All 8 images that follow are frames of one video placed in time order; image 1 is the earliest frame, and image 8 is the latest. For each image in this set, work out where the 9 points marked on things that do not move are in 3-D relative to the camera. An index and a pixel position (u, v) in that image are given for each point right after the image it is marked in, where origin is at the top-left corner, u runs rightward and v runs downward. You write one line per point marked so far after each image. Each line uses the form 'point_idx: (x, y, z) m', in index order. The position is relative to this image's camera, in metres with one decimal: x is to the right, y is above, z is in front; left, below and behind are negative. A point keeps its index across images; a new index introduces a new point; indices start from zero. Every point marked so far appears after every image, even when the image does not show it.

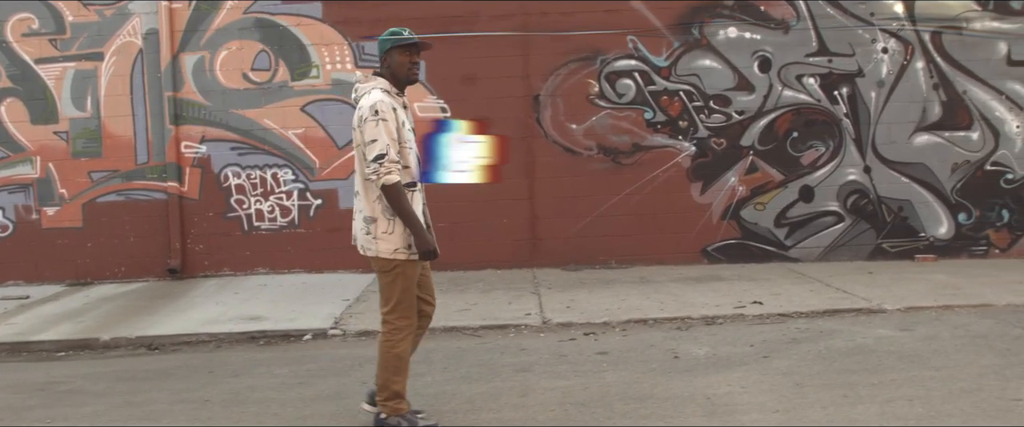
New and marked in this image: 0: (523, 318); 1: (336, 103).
0: (+0.1, -0.6, +6.3) m
1: (-1.3, +0.8, +8.0) m
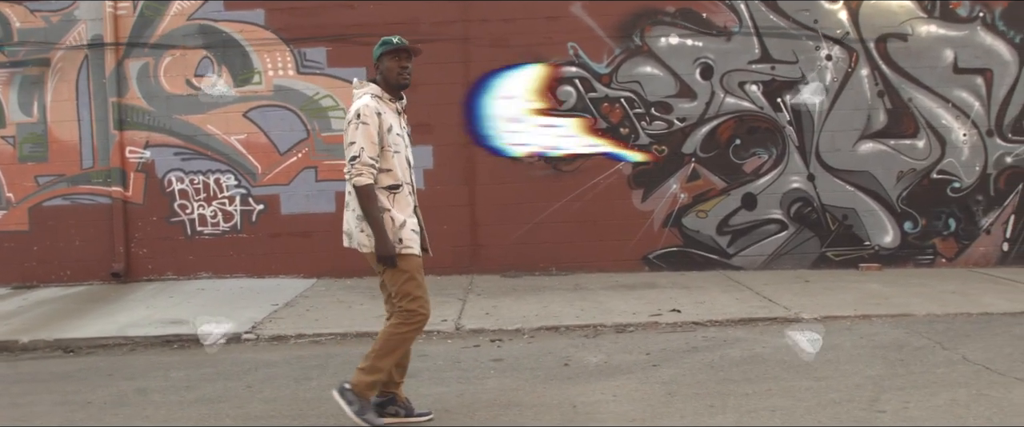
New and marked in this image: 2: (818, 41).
0: (-0.4, -0.6, +6.3) m
1: (-1.7, +0.8, +8.0) m
2: (+2.3, +1.3, +8.1) m
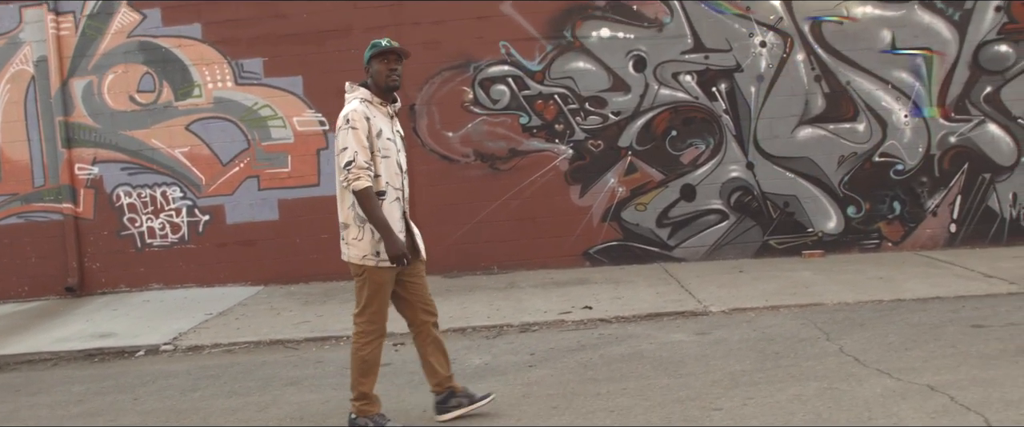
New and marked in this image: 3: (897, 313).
0: (-0.9, -0.7, +6.4) m
1: (-2.2, +0.7, +8.2) m
2: (+1.8, +1.4, +8.0) m
3: (+2.0, -0.5, +5.8) m
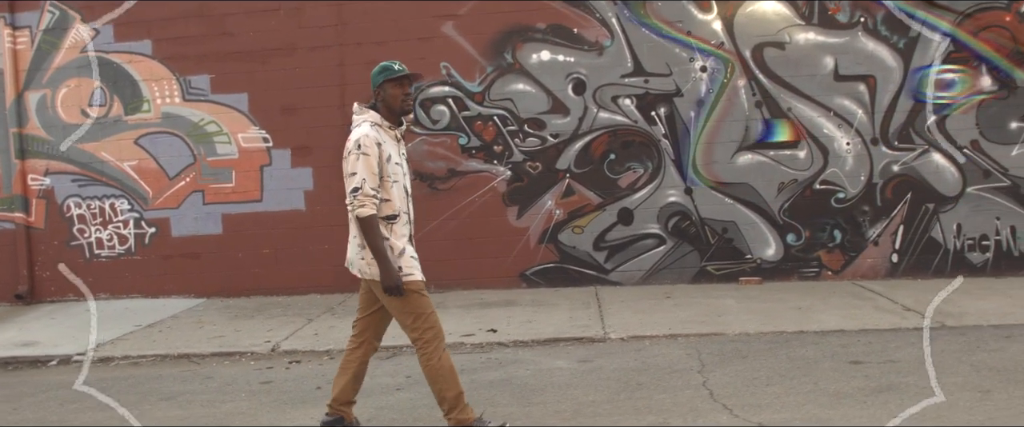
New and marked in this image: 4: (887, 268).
0: (-1.5, -0.8, +6.5) m
1: (-2.6, +0.6, +8.3) m
2: (+1.3, +1.2, +8.0) m
3: (+1.4, -0.7, +5.8) m
4: (+2.8, -0.4, +8.1) m
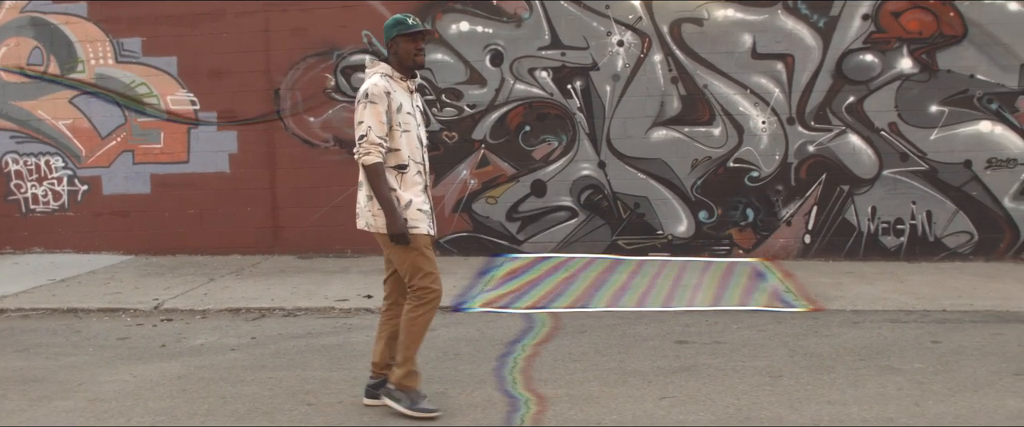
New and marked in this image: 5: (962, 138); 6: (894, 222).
0: (-2.3, -0.5, +6.8) m
1: (-3.2, +0.9, +8.6) m
2: (+0.7, +1.4, +8.0) m
3: (+0.6, -0.6, +5.8) m
4: (+2.1, -0.3, +8.1) m
5: (+3.2, +0.5, +7.9) m
6: (+2.8, -0.1, +8.0) m
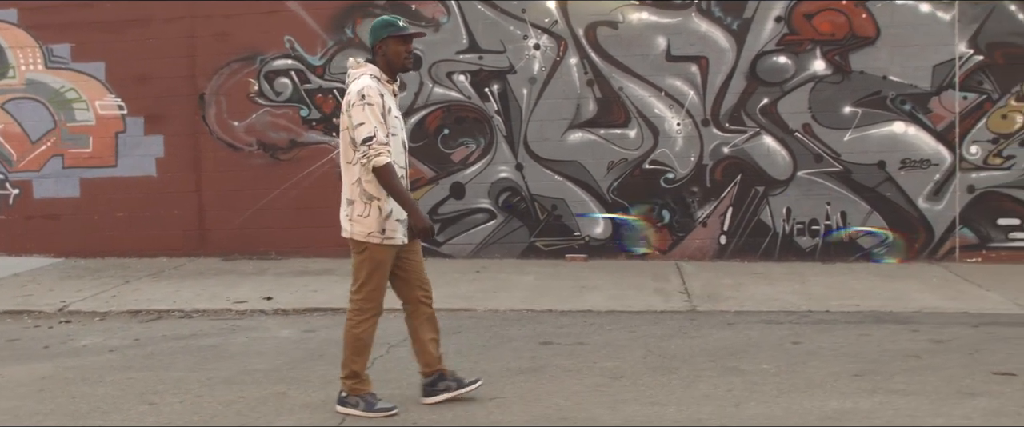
0: (-2.9, -0.6, +6.9) m
1: (-3.8, +0.9, +8.7) m
2: (+0.1, +1.3, +8.1) m
3: (0.0, -0.6, +5.9) m
4: (+1.5, -0.3, +8.1) m
5: (+2.6, +0.5, +7.9) m
6: (+2.2, -0.1, +8.0) m
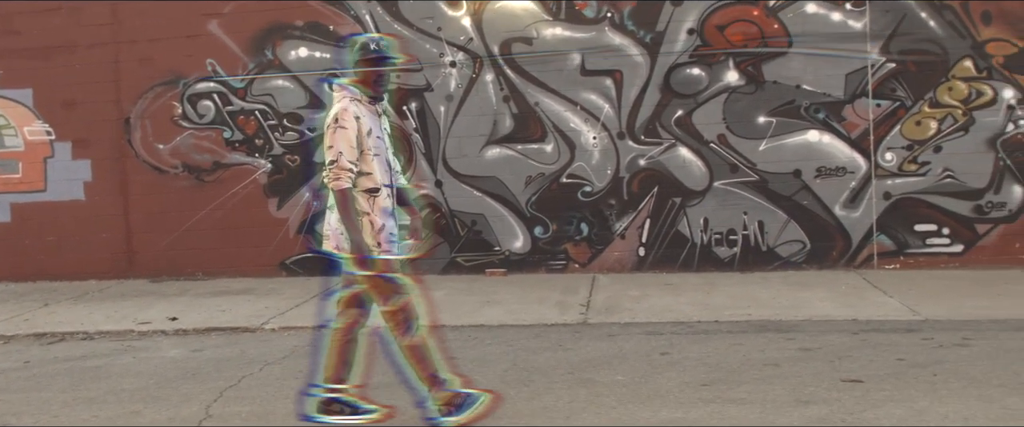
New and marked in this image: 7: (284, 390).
0: (-3.5, -0.7, +7.0) m
1: (-4.4, +0.7, +8.9) m
2: (-0.5, +1.2, +8.1) m
3: (-0.6, -0.7, +5.9) m
4: (+0.9, -0.4, +8.2) m
5: (+2.0, +0.5, +8.0) m
6: (+1.6, -0.1, +8.1) m
7: (-1.0, -0.8, +4.9) m
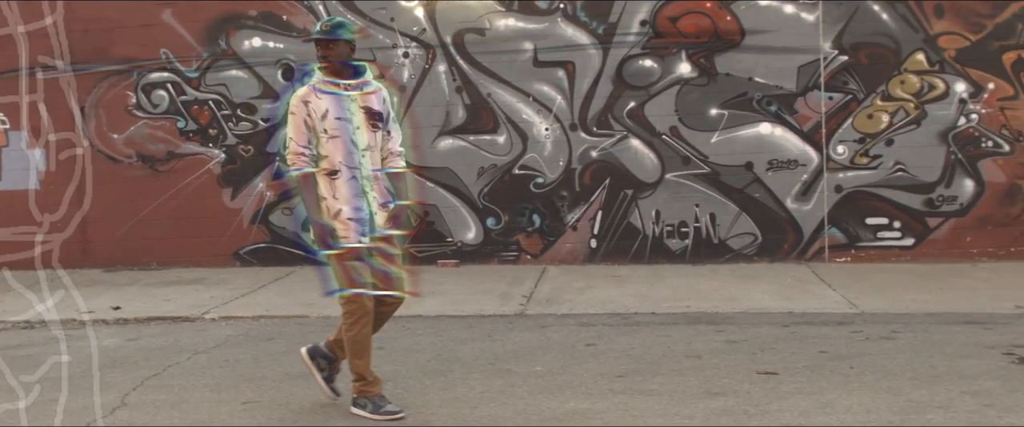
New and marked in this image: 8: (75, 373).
0: (-3.9, -0.7, +7.0) m
1: (-4.8, +0.8, +8.9) m
2: (-0.9, +1.3, +8.1) m
3: (-1.0, -0.6, +6.0) m
4: (+0.6, -0.3, +8.2) m
5: (+1.7, +0.5, +8.0) m
6: (+1.2, -0.1, +8.1) m
7: (-1.4, -0.7, +5.0) m
8: (-2.1, -0.8, +5.2) m
